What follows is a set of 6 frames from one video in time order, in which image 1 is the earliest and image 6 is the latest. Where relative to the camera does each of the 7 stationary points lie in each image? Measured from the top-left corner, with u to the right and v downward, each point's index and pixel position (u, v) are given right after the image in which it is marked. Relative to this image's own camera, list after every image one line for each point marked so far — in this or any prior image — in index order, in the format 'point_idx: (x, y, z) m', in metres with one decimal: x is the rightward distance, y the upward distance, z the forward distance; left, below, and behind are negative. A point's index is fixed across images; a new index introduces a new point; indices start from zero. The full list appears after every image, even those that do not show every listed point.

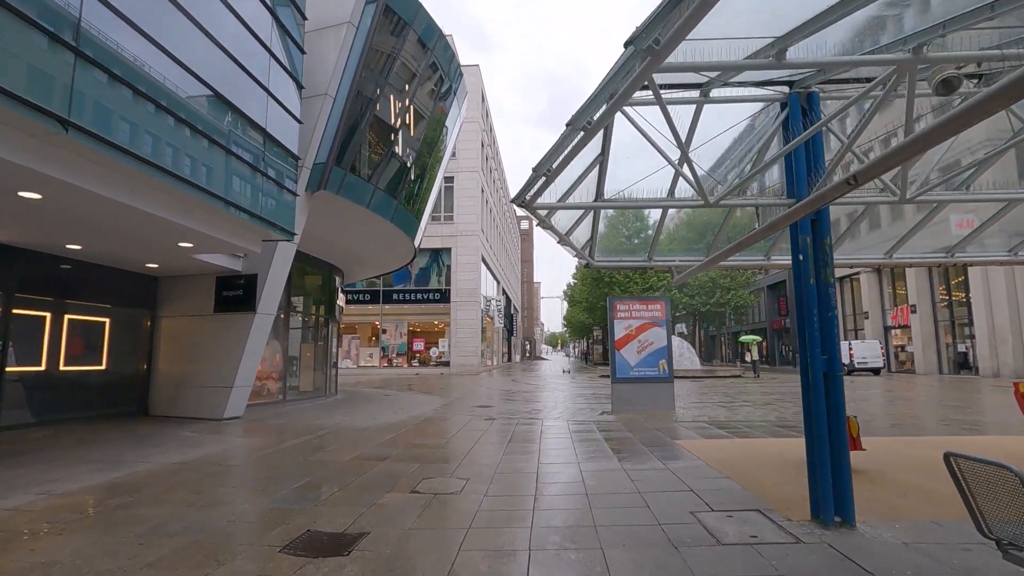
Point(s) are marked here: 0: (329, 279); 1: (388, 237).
0: (-6.1, +0.3, +18.2) m
1: (-3.5, +1.4, +15.2) m
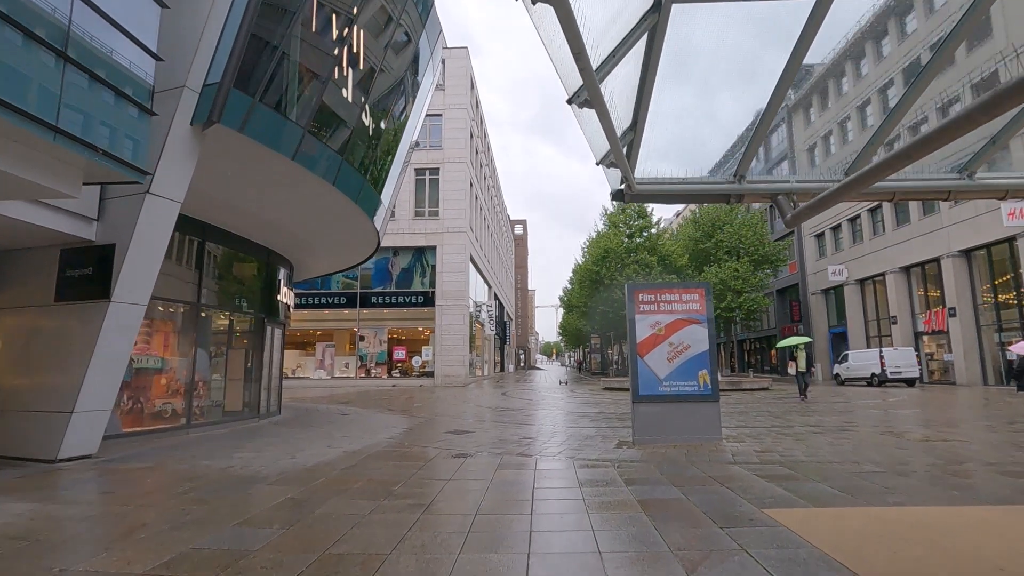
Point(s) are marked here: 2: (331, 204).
0: (-6.5, +0.5, +14.6) m
1: (-3.9, +1.7, +11.7) m
2: (-3.8, +1.8, +11.3) m
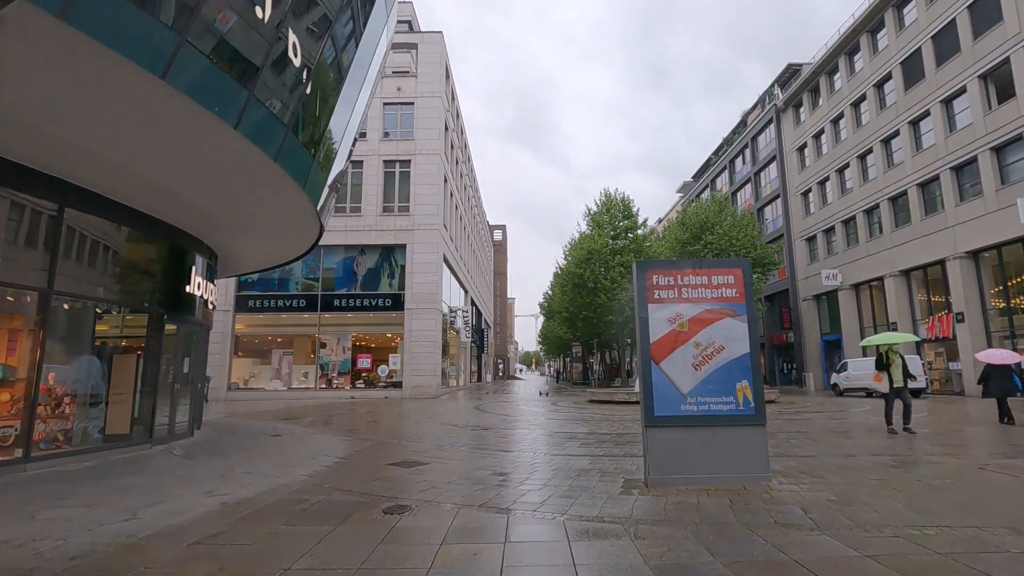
0: (-7.1, +0.7, +11.8) m
1: (-4.4, +1.9, +8.9) m
2: (-4.3, +2.0, +8.6) m
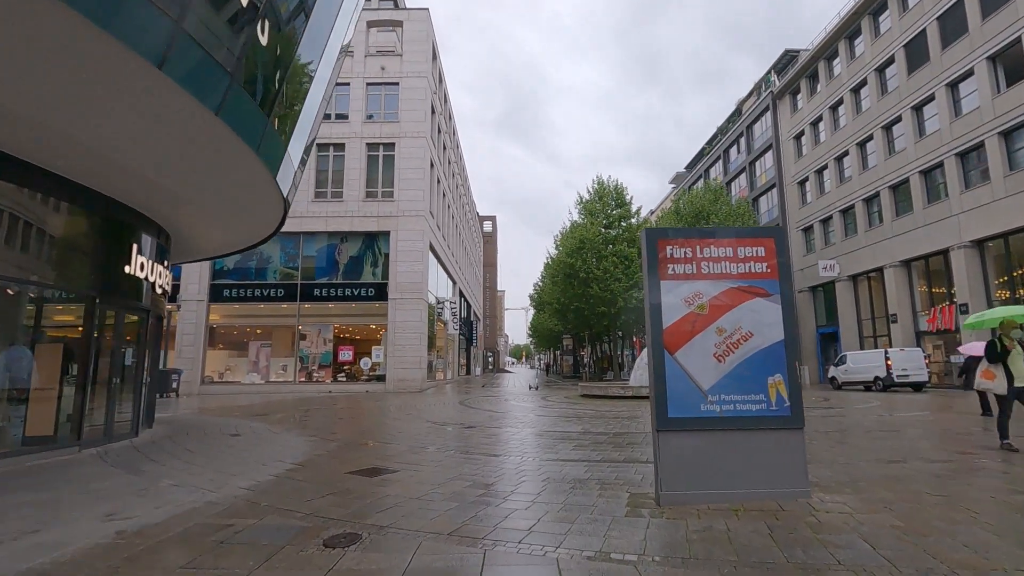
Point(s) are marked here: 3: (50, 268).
0: (-7.4, +1.0, +10.4) m
1: (-4.6, +2.2, +7.6) m
2: (-4.5, +2.3, +7.2) m
3: (-7.6, +0.4, +8.7) m
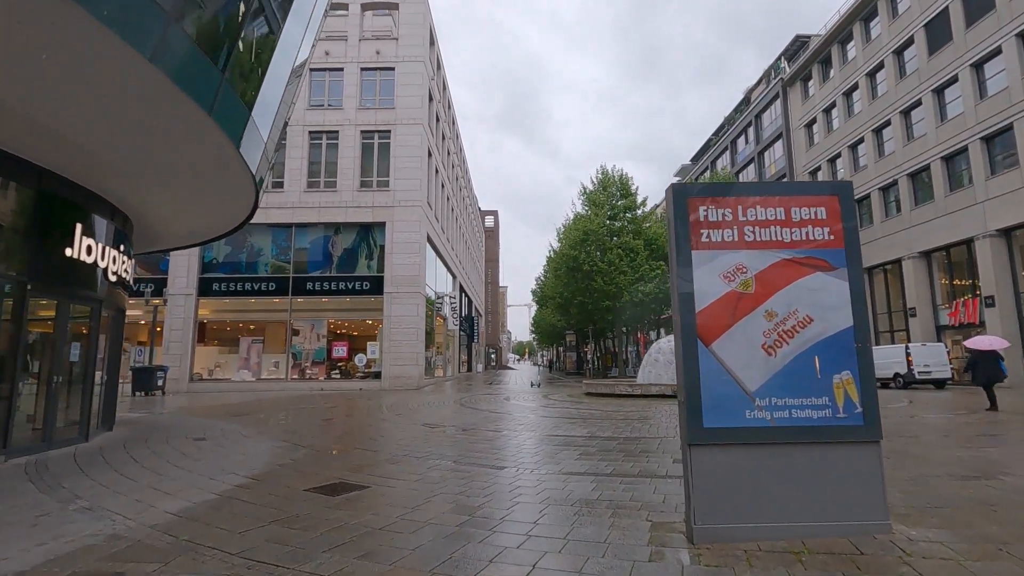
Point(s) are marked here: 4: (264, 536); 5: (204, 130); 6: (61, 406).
0: (-7.5, +1.3, +9.2) m
1: (-4.7, +2.5, +6.4) m
2: (-4.6, +2.5, +6.0) m
3: (-7.7, +0.7, +7.5) m
4: (-2.0, -2.0, +4.4) m
5: (-4.4, +2.3, +7.8) m
6: (-7.5, -2.0, +9.1) m
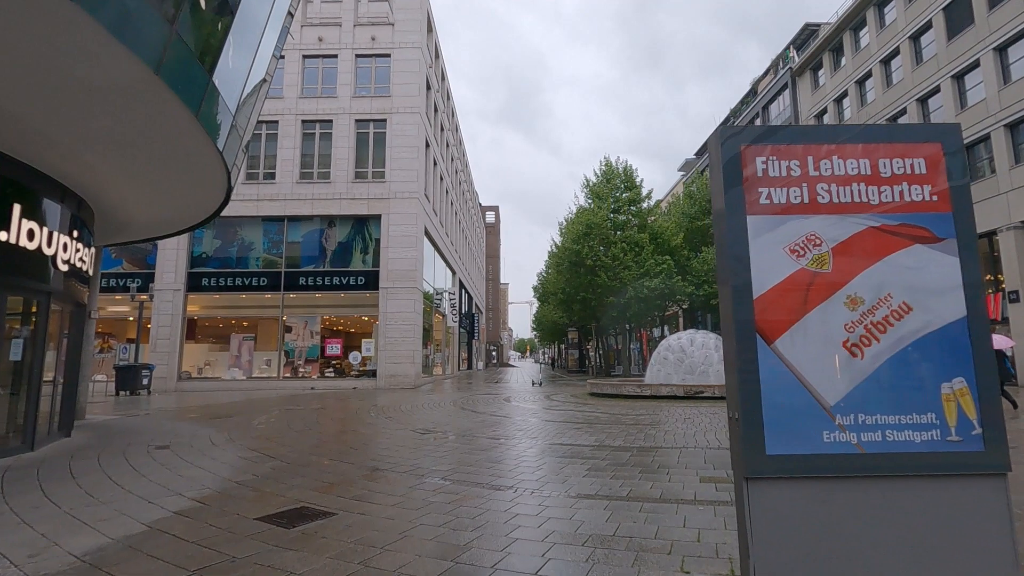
0: (-7.5, +1.4, +8.2) m
1: (-4.7, +2.6, +5.3) m
2: (-4.6, +2.7, +4.9) m
3: (-7.7, +0.8, +6.5) m
4: (-2.0, -1.9, +3.3) m
5: (-4.4, +2.4, +6.7) m
6: (-7.5, -1.9, +8.0) m
